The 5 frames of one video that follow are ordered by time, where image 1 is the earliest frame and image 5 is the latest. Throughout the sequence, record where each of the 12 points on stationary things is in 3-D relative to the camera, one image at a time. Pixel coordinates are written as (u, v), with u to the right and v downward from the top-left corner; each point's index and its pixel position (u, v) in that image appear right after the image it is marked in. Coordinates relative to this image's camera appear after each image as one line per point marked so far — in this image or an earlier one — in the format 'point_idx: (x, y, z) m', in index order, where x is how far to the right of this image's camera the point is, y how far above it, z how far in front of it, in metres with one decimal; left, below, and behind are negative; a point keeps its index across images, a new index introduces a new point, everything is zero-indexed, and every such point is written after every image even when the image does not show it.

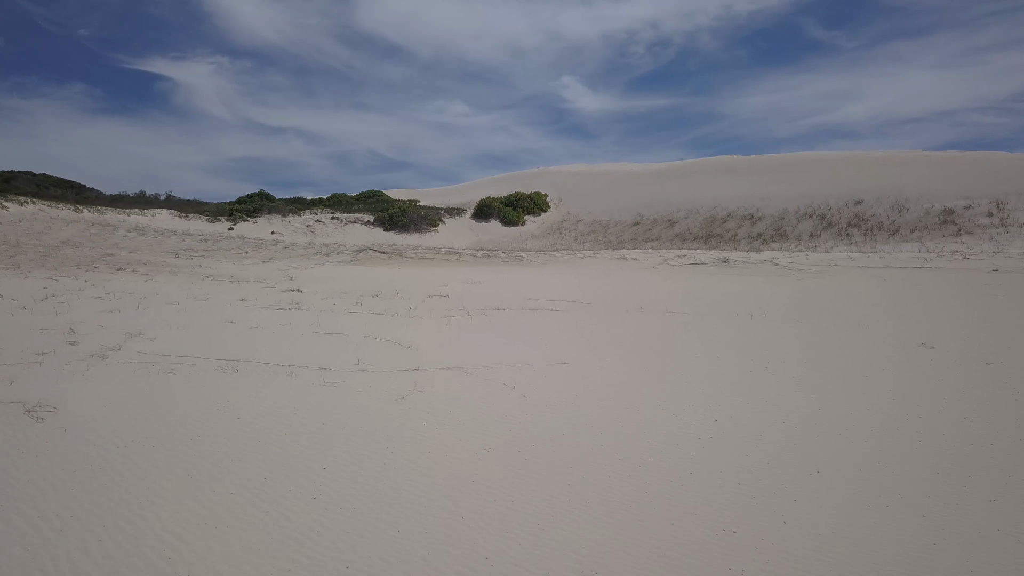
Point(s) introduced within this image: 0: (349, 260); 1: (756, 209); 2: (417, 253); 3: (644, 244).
0: (-2.3, +0.4, +10.0) m
1: (+5.5, +1.8, +16.1) m
2: (-1.4, +0.5, +10.6) m
3: (+3.0, +1.0, +16.0) m
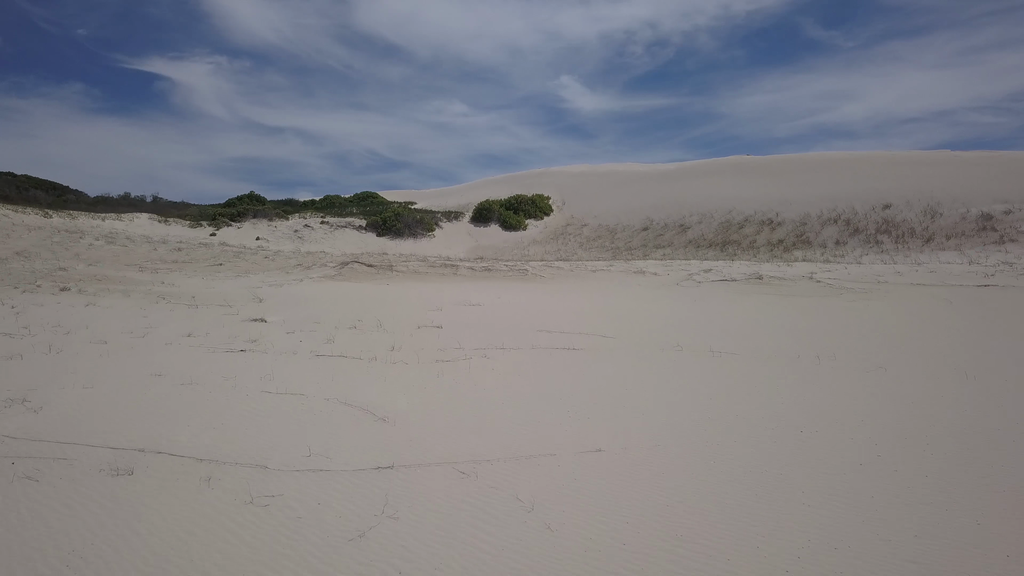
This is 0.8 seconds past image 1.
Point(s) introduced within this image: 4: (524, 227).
0: (-2.2, +0.2, +8.9) m
1: (+5.5, +1.6, +15.0) m
2: (-1.4, +0.3, +9.5) m
3: (+3.0, +0.8, +15.0) m
4: (+0.3, +1.6, +18.3) m
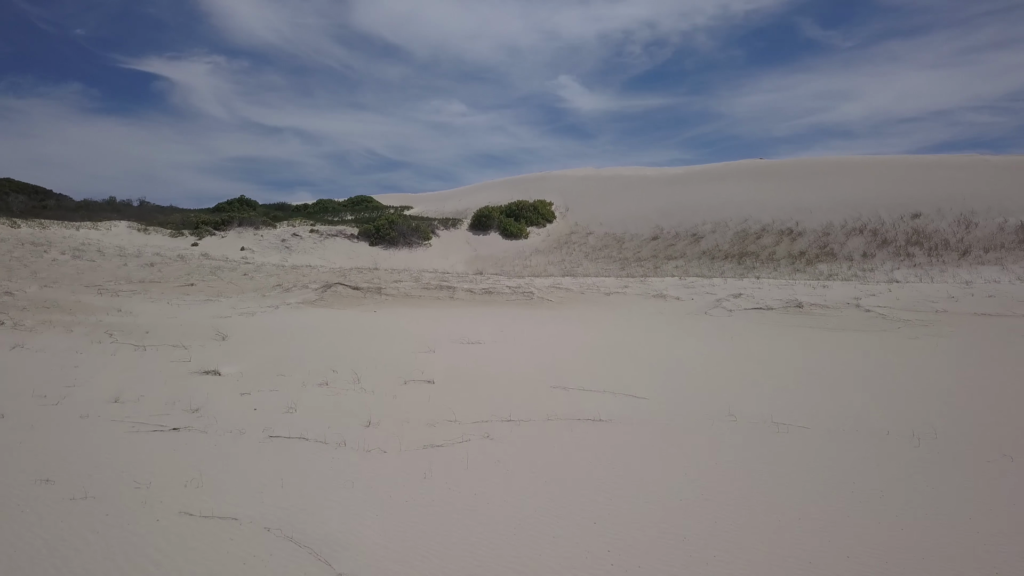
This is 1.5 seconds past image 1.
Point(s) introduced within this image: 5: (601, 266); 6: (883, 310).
0: (-2.2, -0.1, +7.9) m
1: (+5.6, +1.3, +14.0) m
2: (-1.3, 0.0, +8.6) m
3: (+3.1, +0.5, +14.0) m
4: (+0.3, +1.3, +17.3) m
5: (+1.8, +0.5, +14.7) m
6: (+3.5, -0.2, +6.8) m
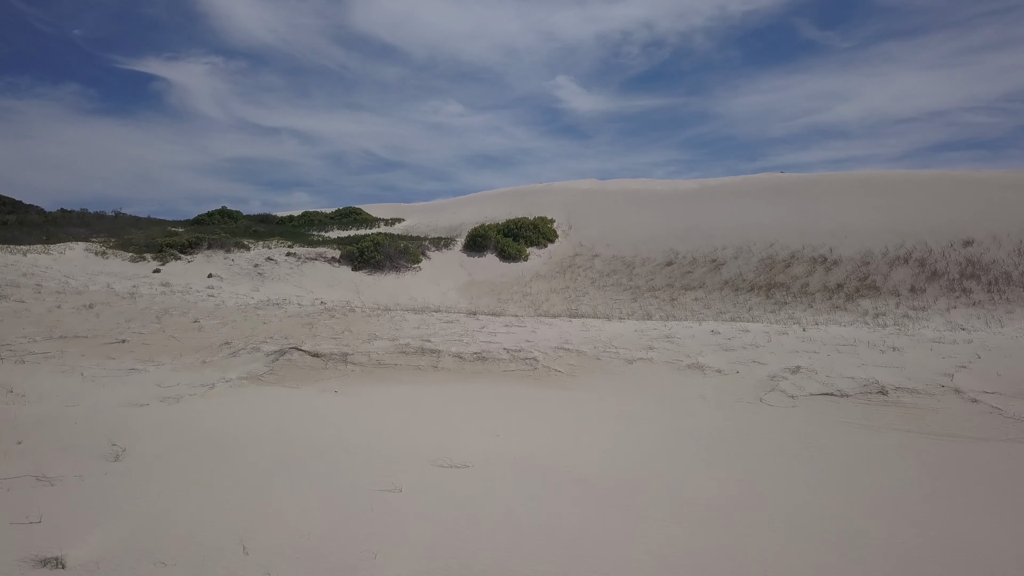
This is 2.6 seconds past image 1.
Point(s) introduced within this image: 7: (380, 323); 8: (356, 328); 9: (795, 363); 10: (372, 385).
0: (-2.2, -0.7, +6.3) m
1: (+5.5, +0.7, +12.5) m
2: (-1.4, -0.6, +7.0) m
3: (+3.0, -0.1, +12.4) m
4: (+0.3, +0.7, +15.8) m
5: (+1.8, -0.1, +13.1) m
6: (+3.5, -0.8, +5.2) m
7: (-1.6, -0.4, +8.6) m
8: (-1.8, -0.4, +8.1) m
9: (+2.5, -0.6, +6.2) m
10: (-1.2, -0.8, +6.0) m
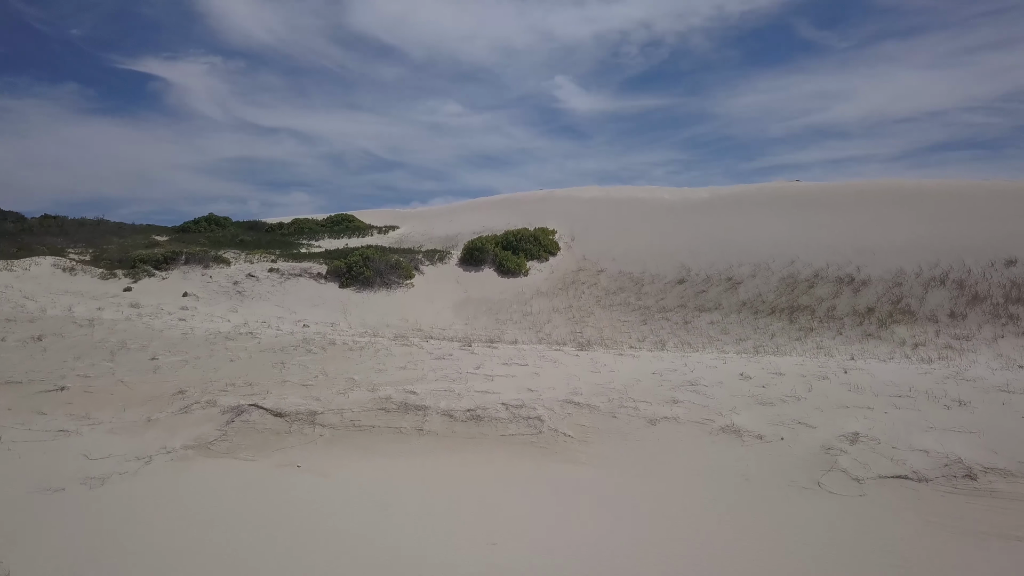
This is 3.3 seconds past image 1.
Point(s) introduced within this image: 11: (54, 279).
0: (-2.2, -1.1, +5.3) m
1: (+5.5, +0.3, +11.5) m
2: (-1.4, -0.9, +6.0) m
3: (+3.0, -0.5, +11.4) m
4: (+0.3, +0.4, +14.8) m
5: (+1.8, -0.5, +12.1) m
6: (+3.5, -1.2, +4.2) m
7: (-1.6, -0.8, +7.6) m
8: (-1.8, -0.8, +7.1) m
9: (+2.5, -1.0, +5.2) m
10: (-1.2, -1.2, +5.0) m
11: (-8.4, +0.2, +13.1) m
